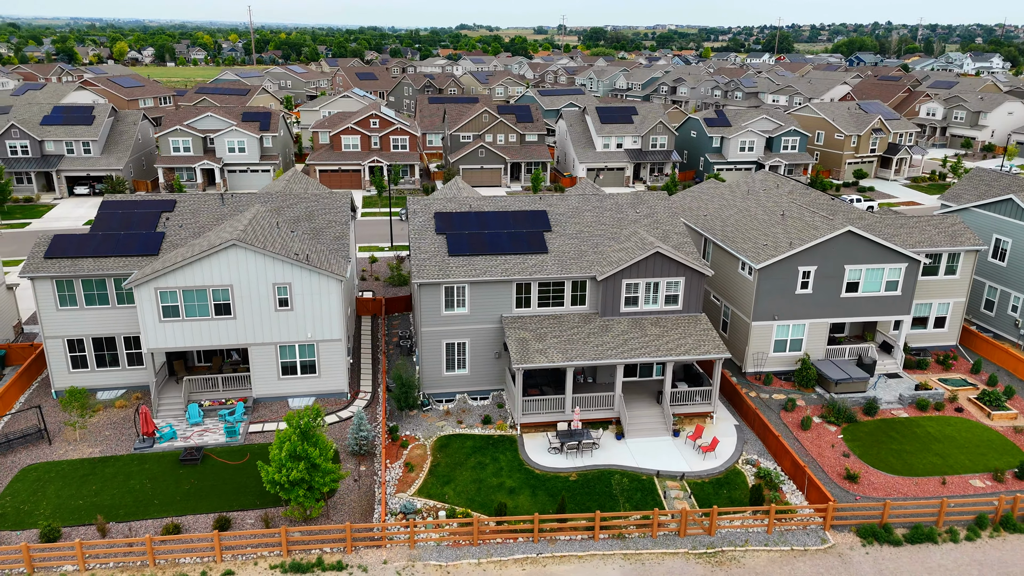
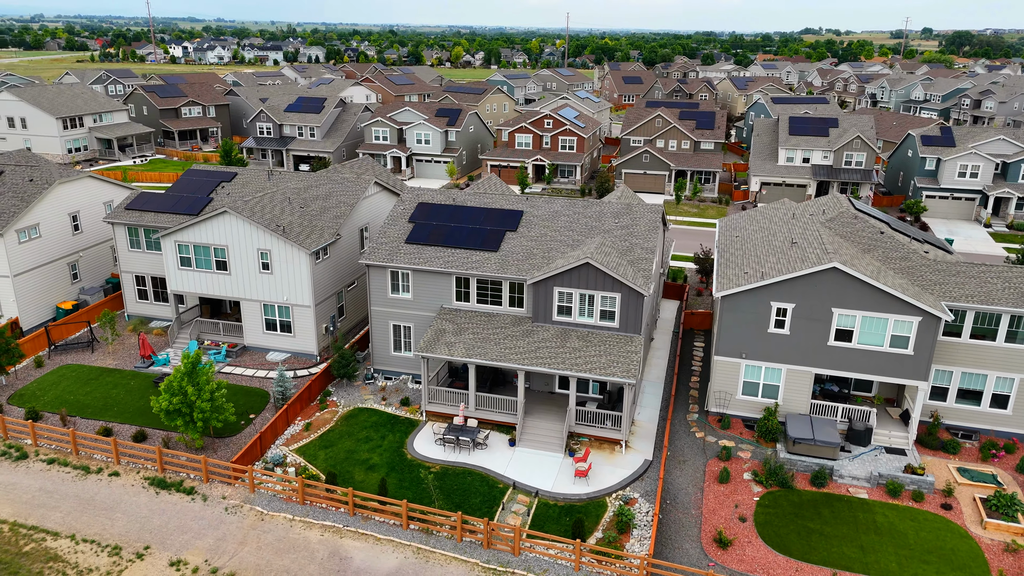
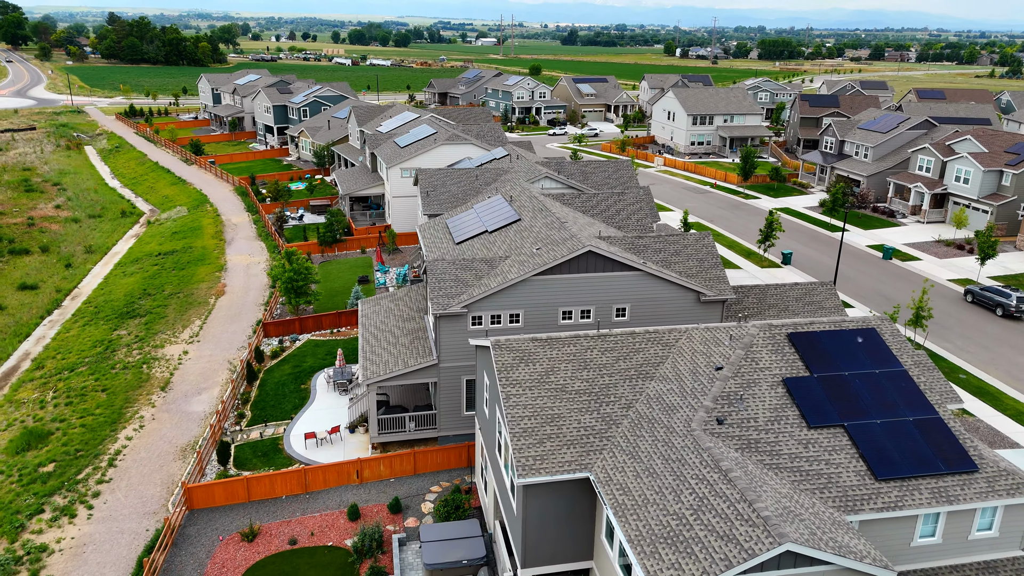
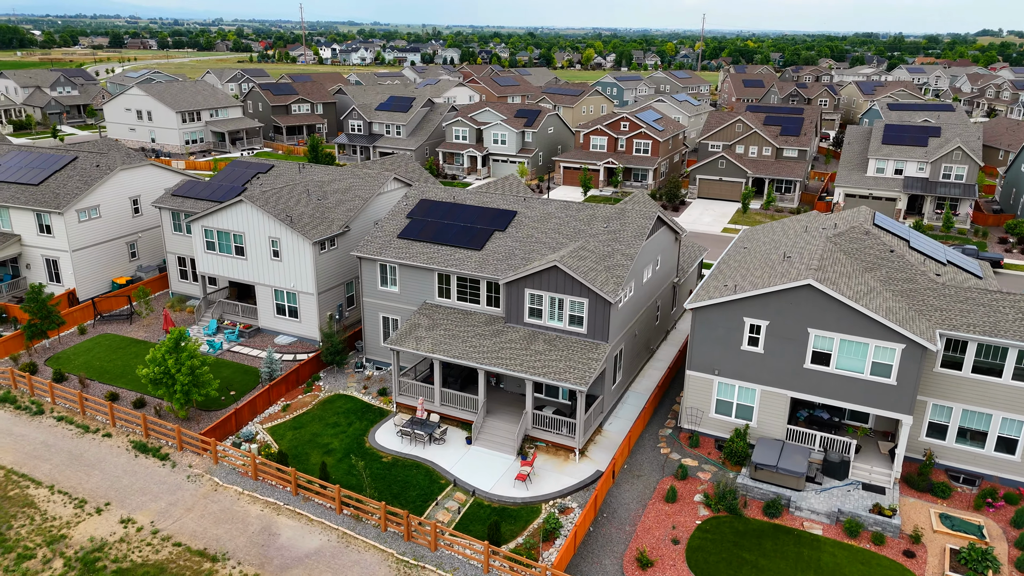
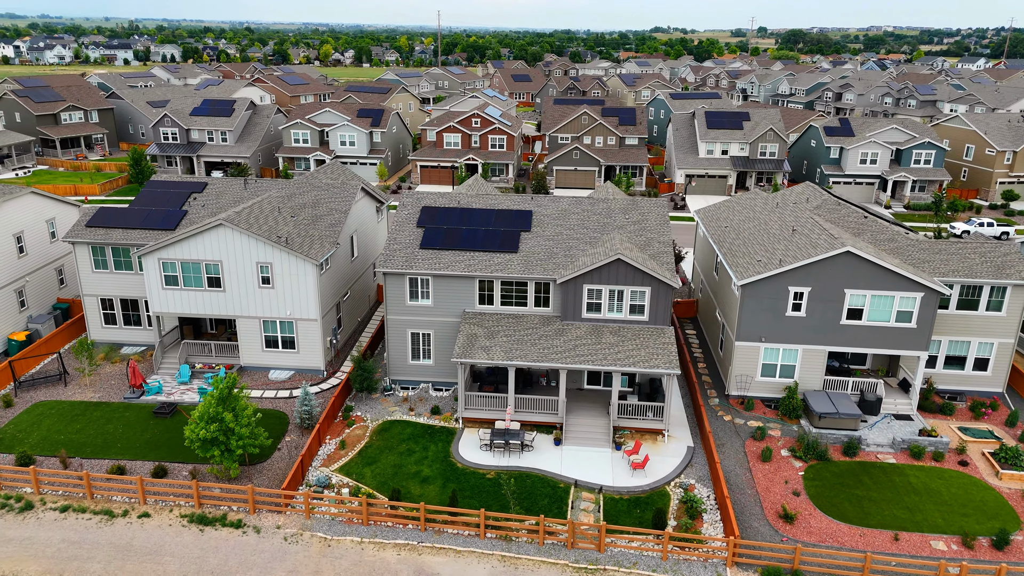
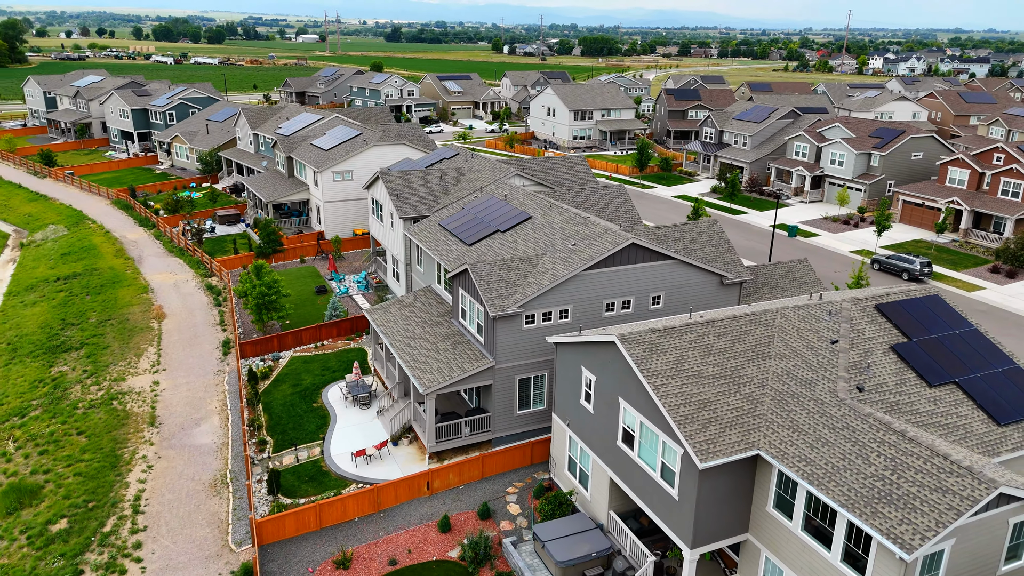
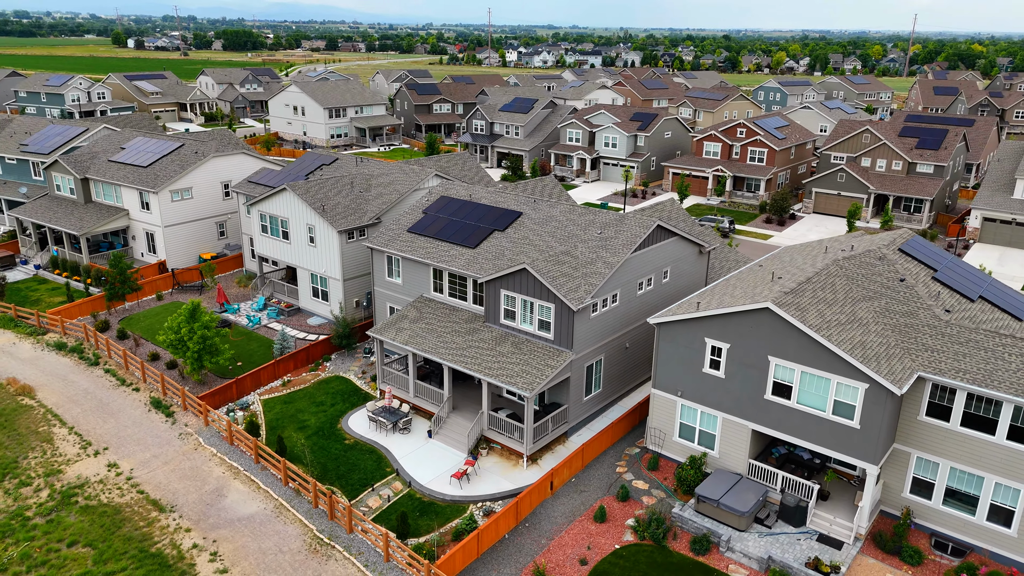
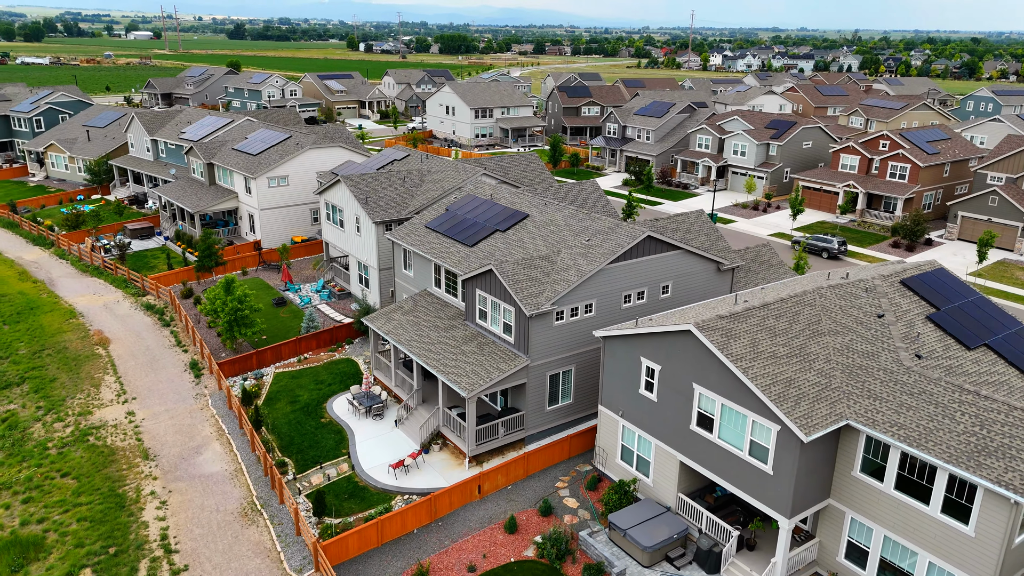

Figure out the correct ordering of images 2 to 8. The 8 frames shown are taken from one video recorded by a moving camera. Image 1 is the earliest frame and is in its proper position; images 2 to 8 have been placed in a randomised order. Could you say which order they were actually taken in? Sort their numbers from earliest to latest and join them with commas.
5, 2, 4, 7, 8, 6, 3
